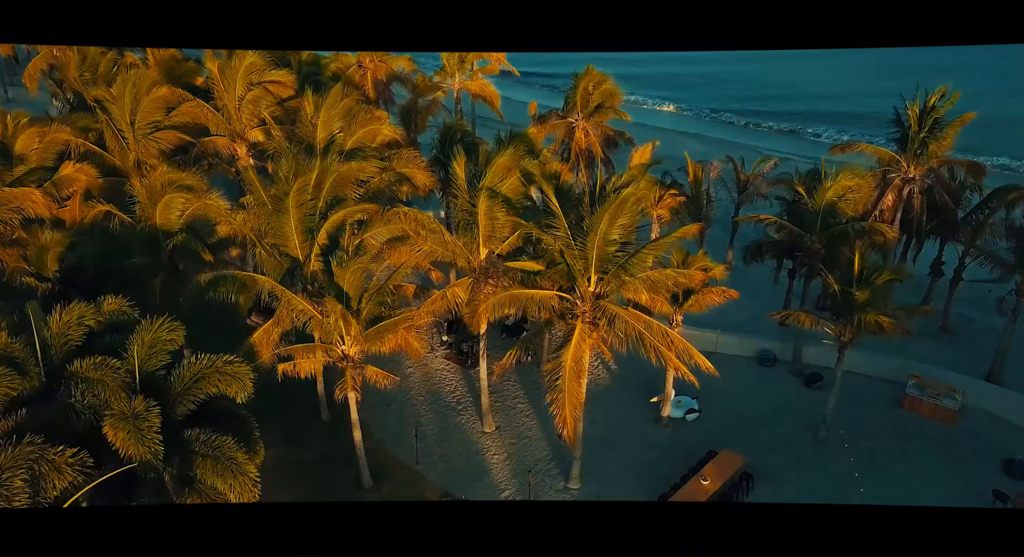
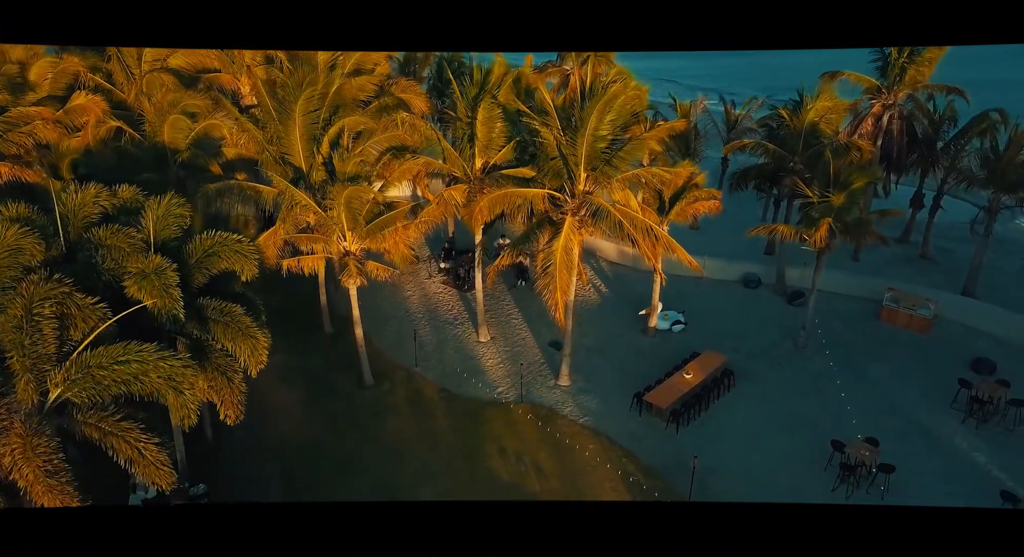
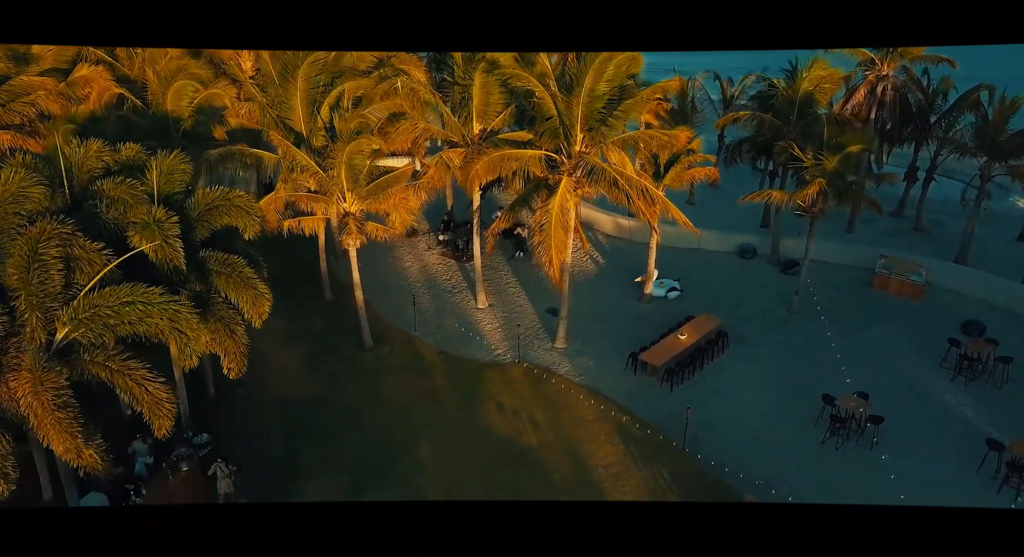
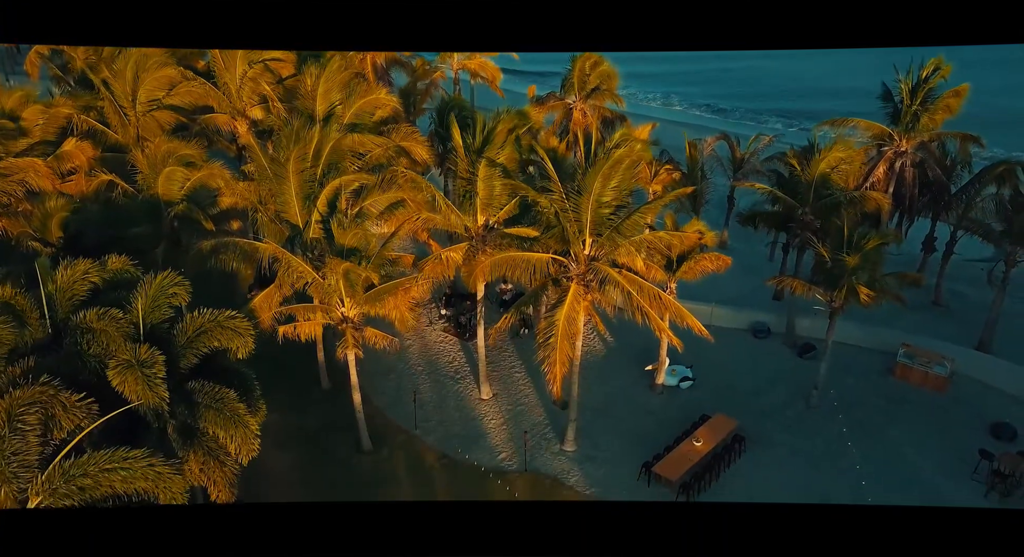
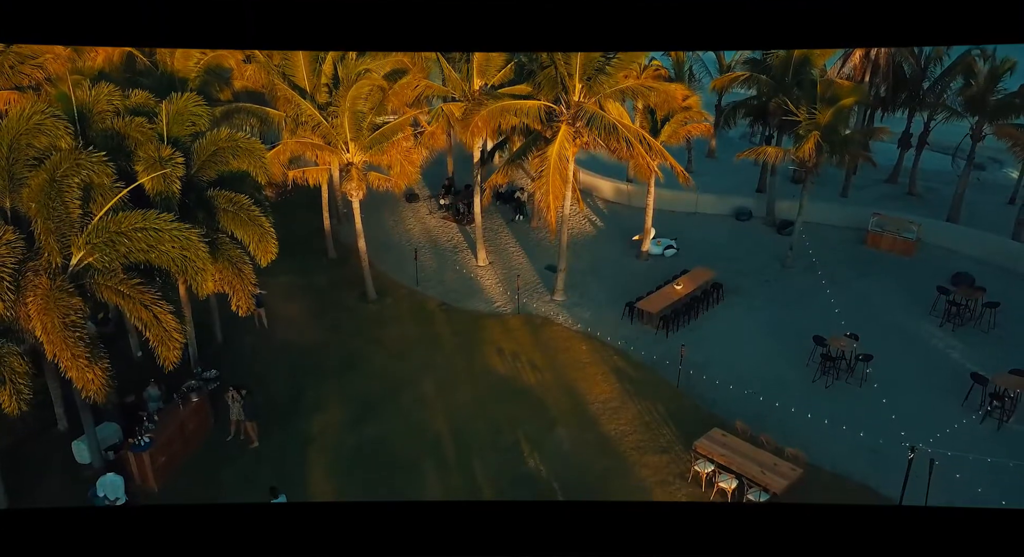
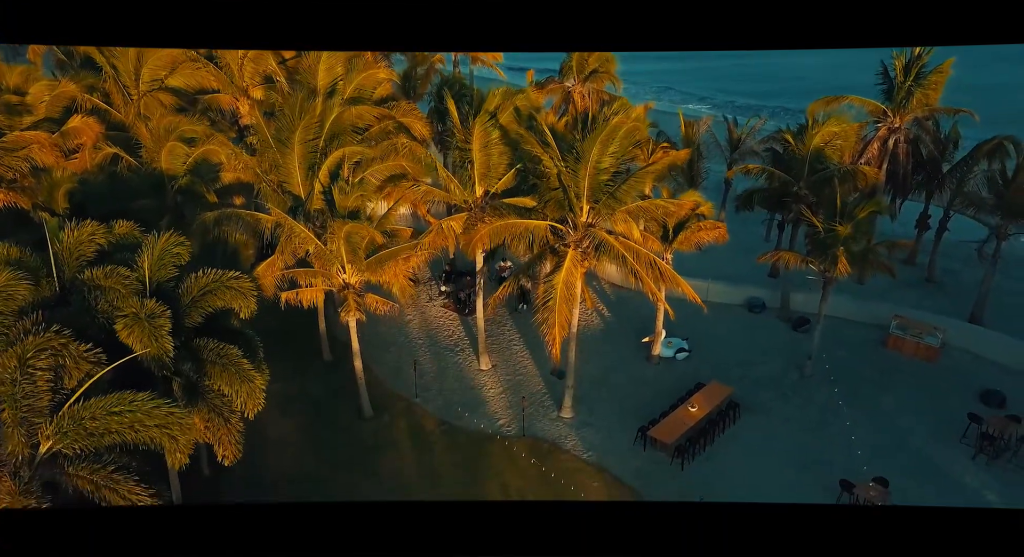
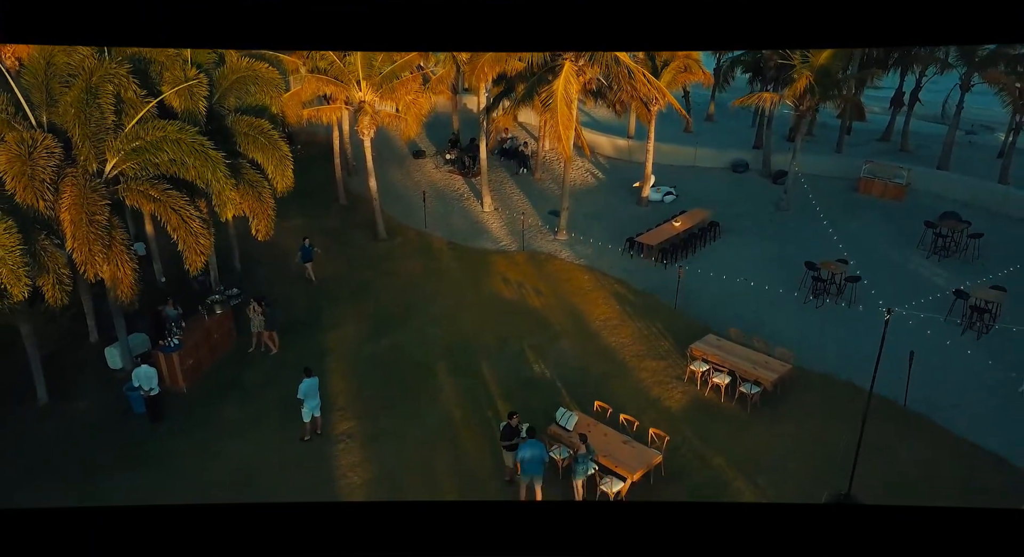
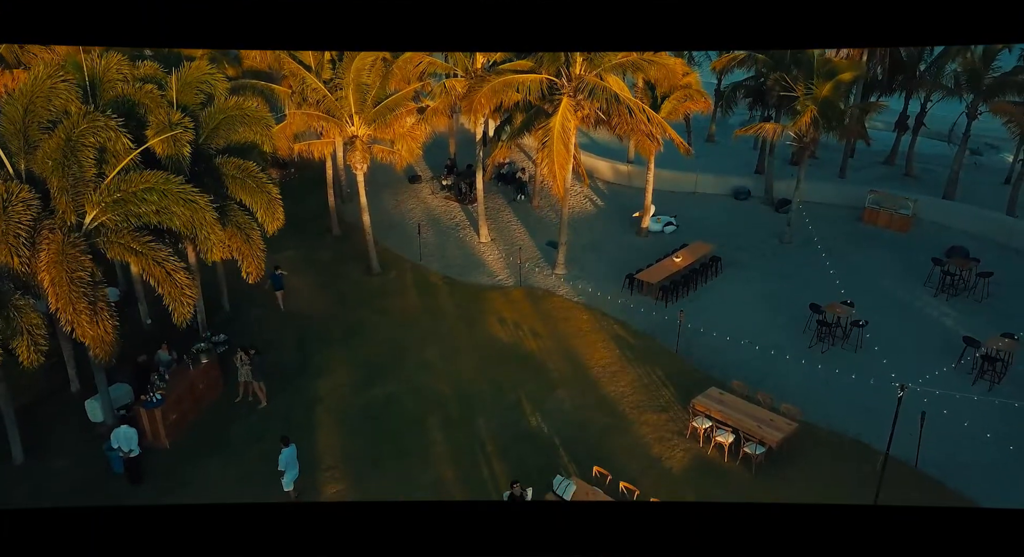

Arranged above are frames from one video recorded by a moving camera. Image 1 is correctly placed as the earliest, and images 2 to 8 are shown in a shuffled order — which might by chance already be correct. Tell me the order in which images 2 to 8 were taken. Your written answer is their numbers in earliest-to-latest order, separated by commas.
4, 6, 2, 3, 5, 8, 7
